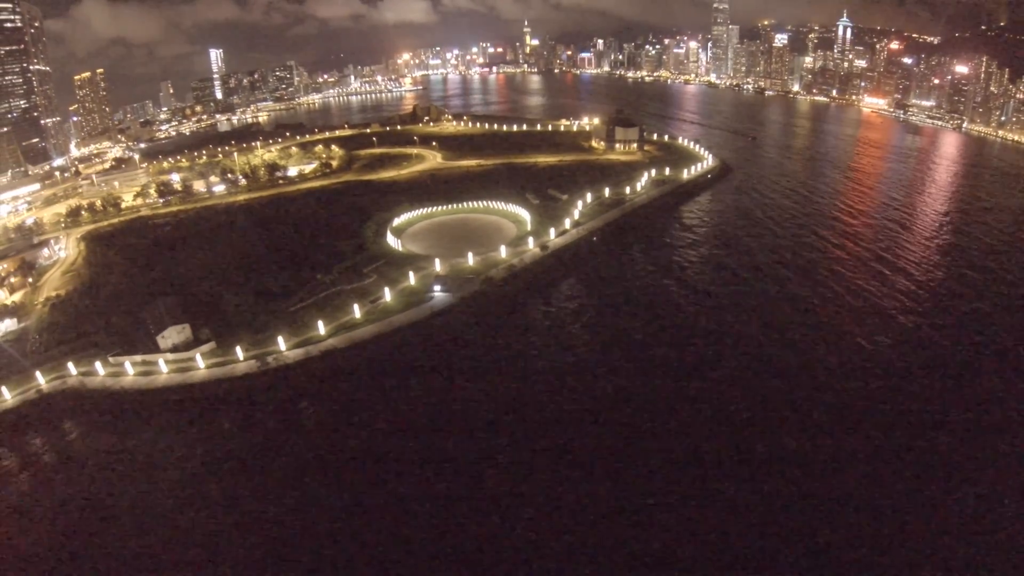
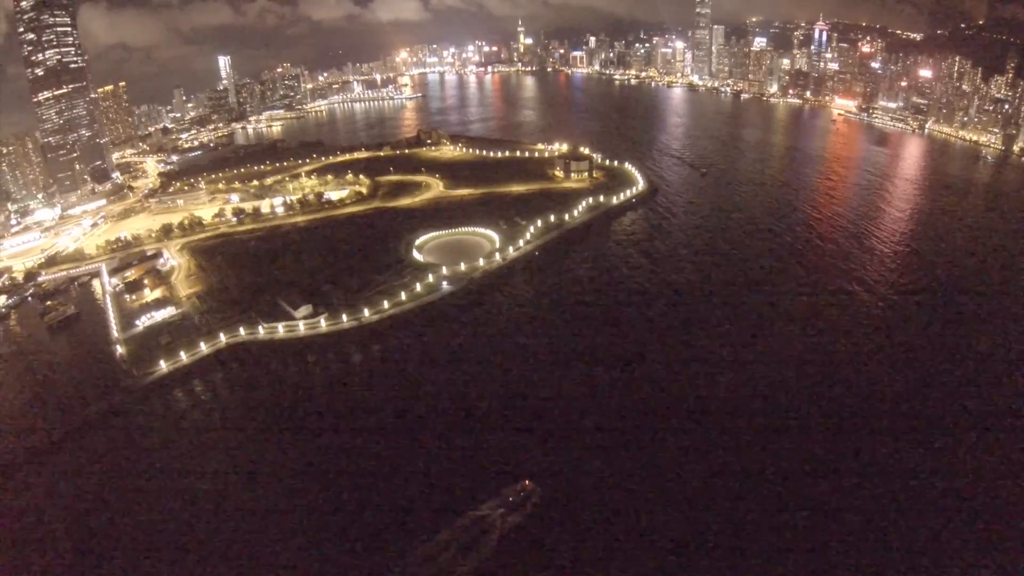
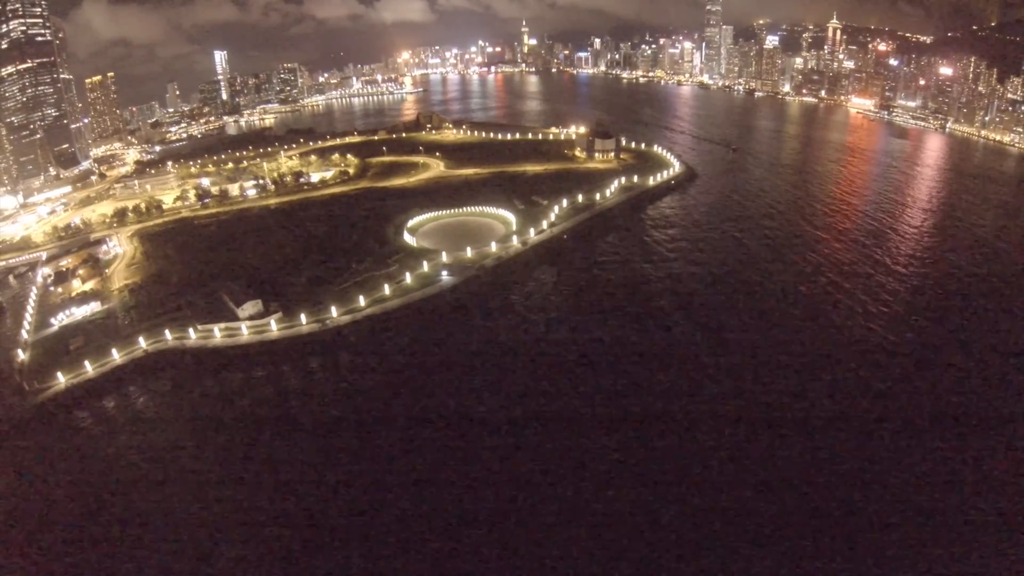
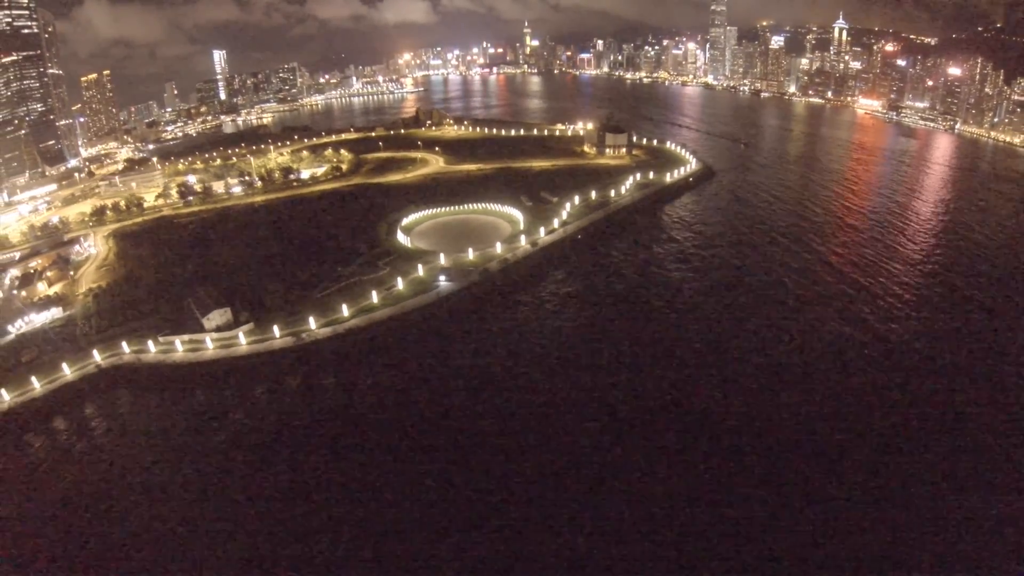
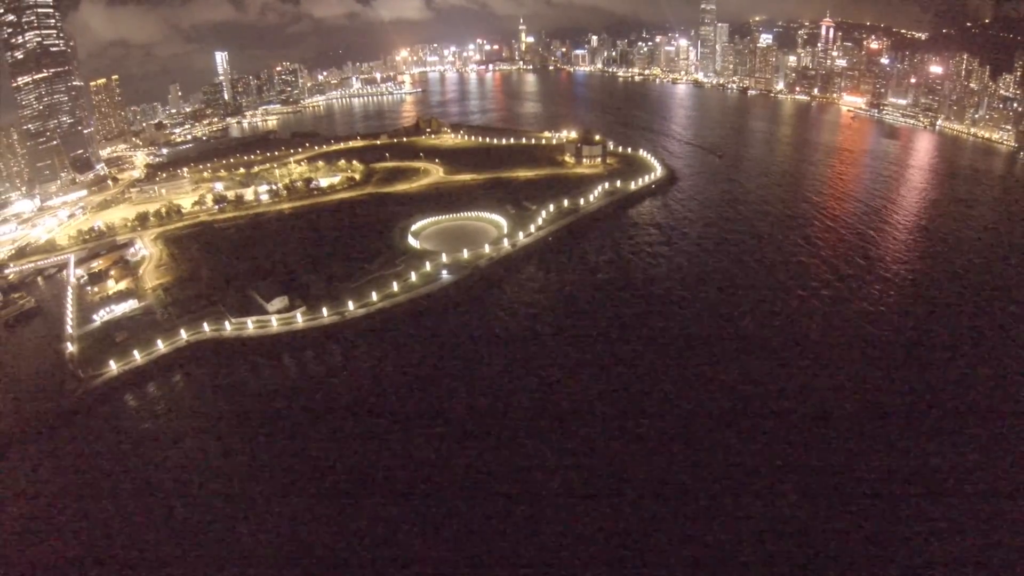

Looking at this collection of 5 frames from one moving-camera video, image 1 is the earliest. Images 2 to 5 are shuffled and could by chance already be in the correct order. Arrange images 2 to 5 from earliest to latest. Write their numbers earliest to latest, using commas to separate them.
4, 3, 5, 2
